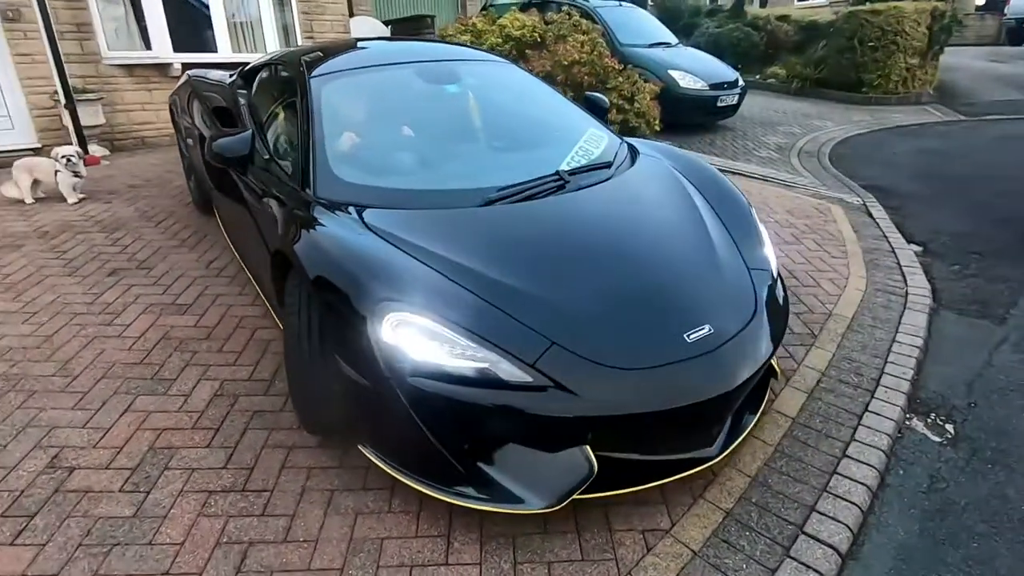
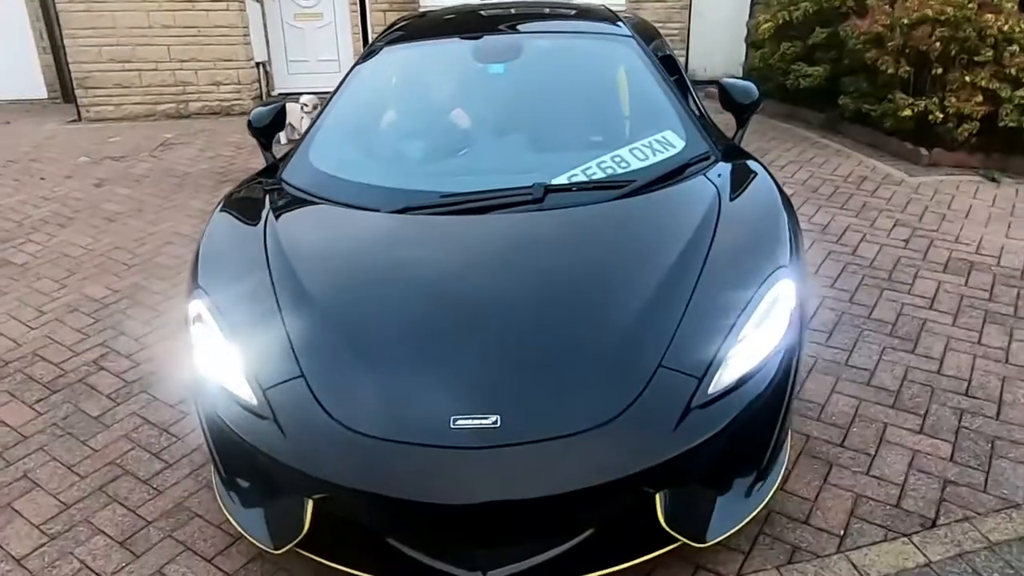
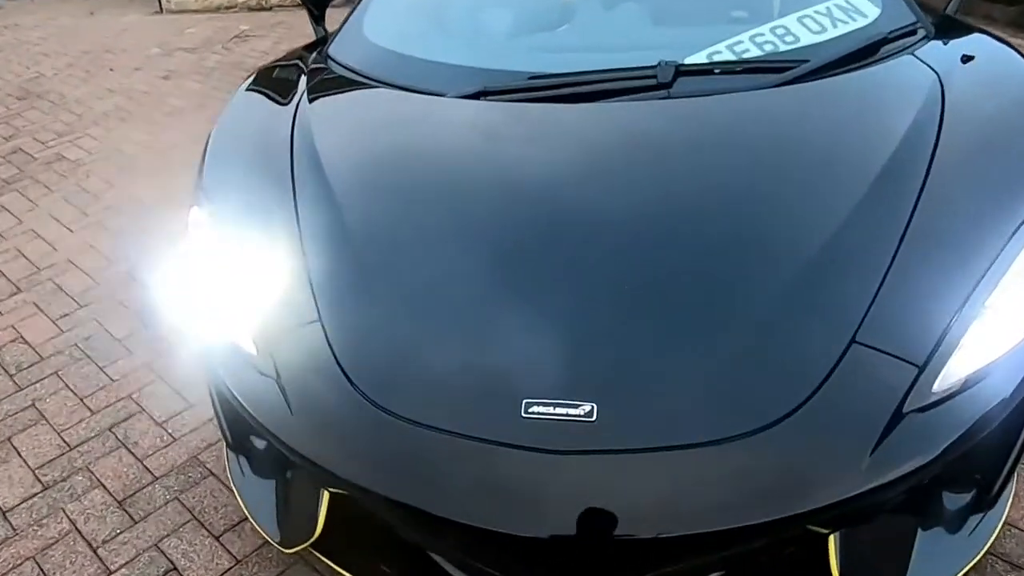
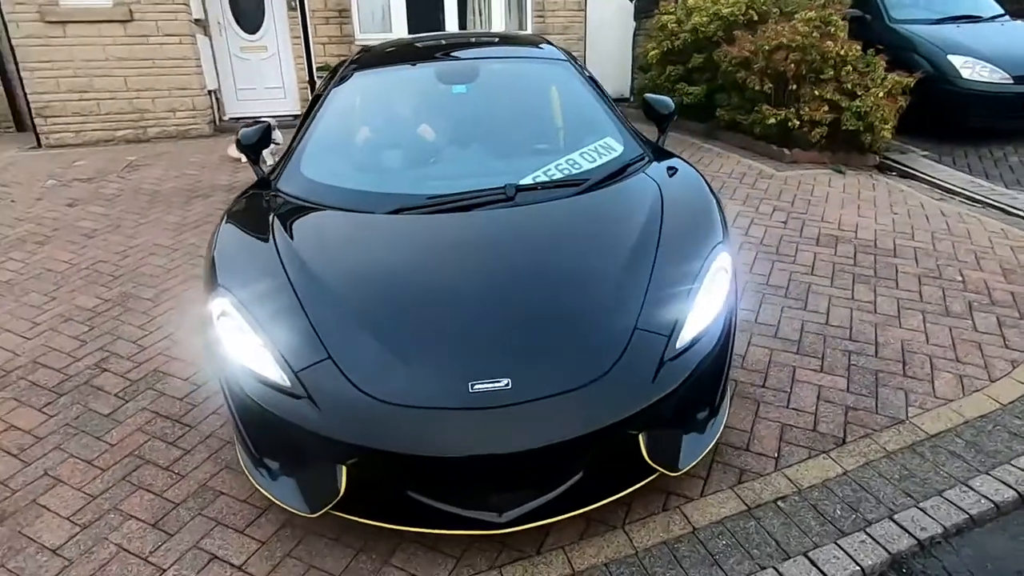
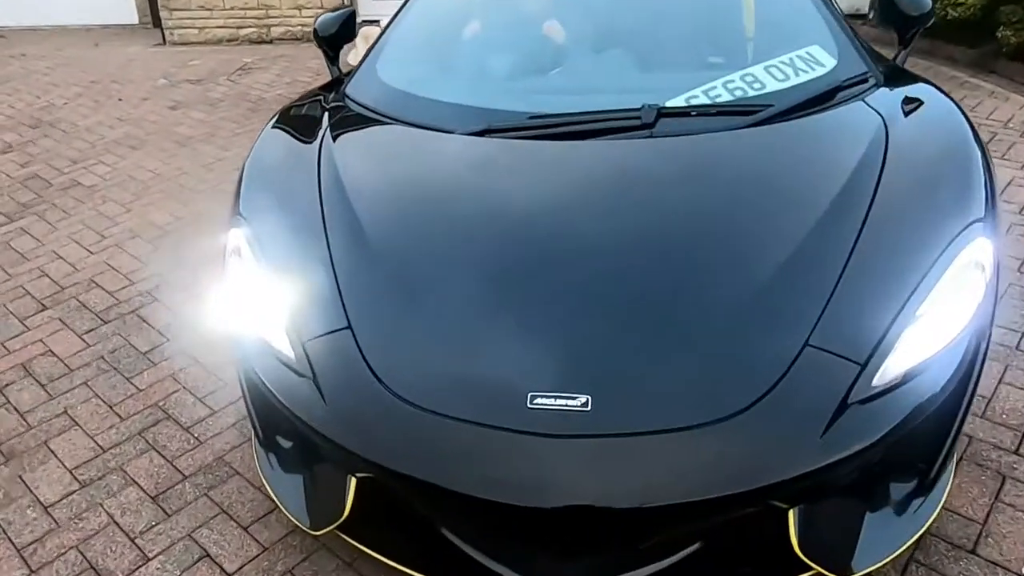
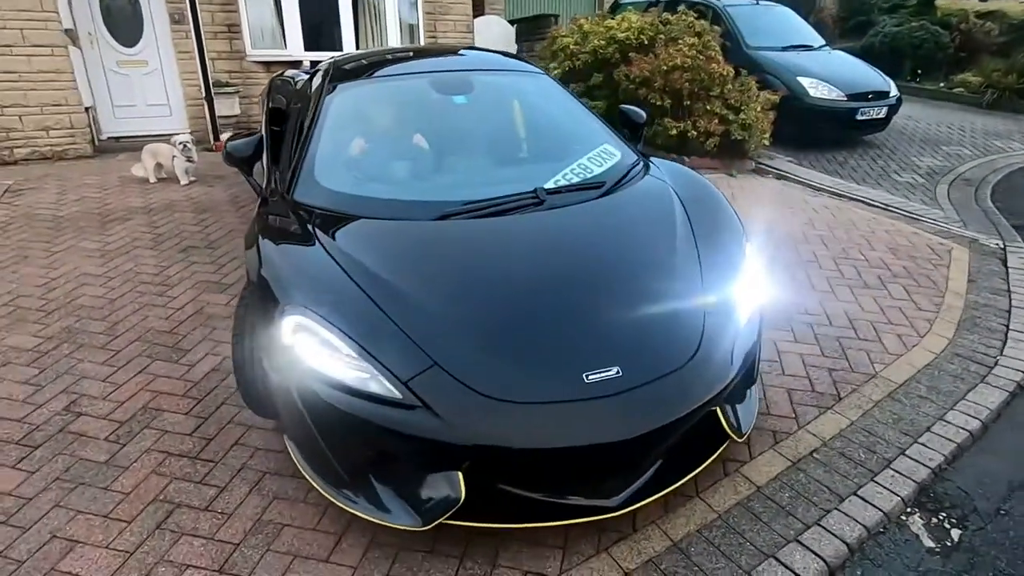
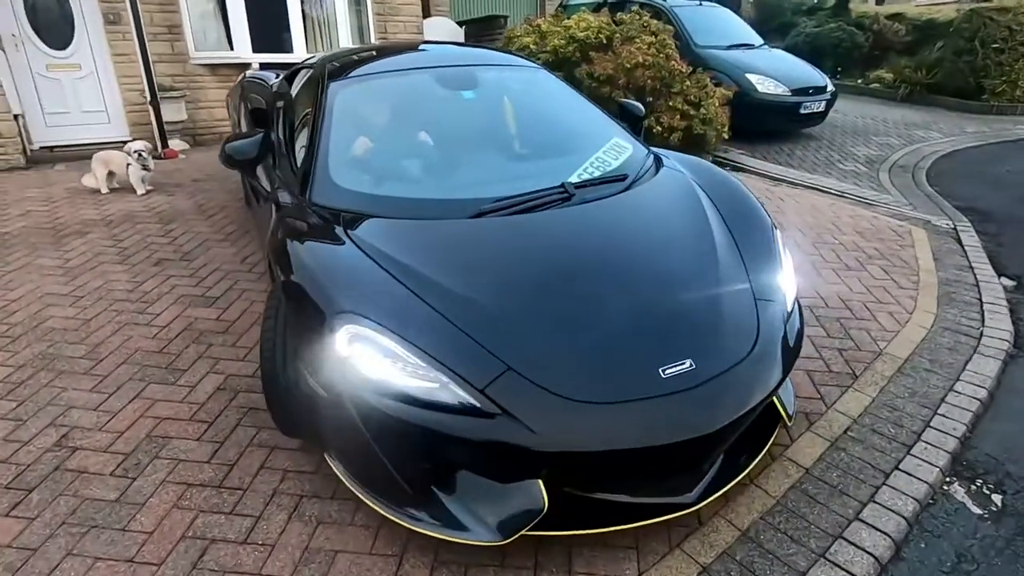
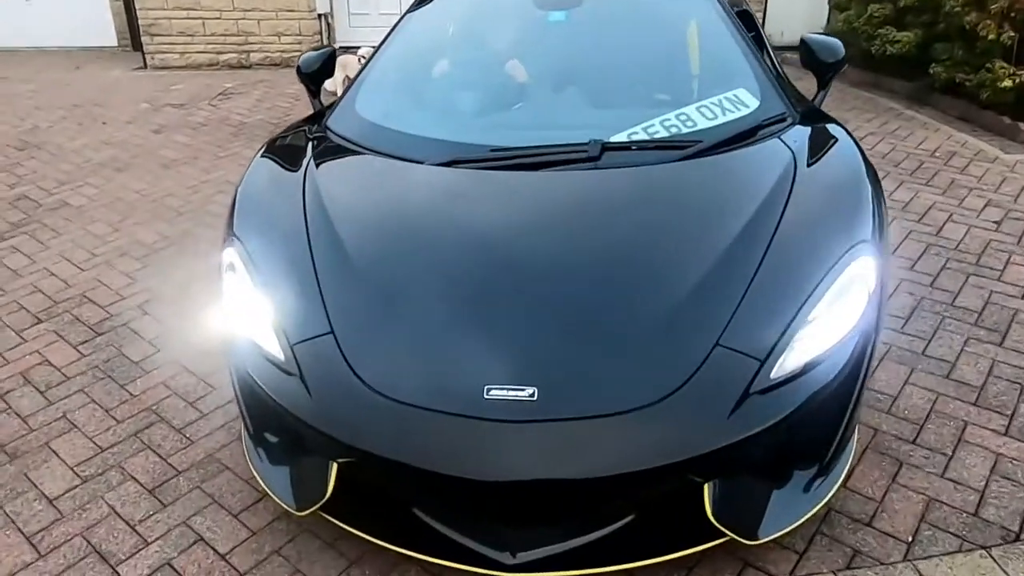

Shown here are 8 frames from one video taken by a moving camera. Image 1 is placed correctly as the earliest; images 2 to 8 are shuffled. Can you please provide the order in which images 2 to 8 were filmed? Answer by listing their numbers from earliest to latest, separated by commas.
7, 6, 4, 2, 8, 5, 3
